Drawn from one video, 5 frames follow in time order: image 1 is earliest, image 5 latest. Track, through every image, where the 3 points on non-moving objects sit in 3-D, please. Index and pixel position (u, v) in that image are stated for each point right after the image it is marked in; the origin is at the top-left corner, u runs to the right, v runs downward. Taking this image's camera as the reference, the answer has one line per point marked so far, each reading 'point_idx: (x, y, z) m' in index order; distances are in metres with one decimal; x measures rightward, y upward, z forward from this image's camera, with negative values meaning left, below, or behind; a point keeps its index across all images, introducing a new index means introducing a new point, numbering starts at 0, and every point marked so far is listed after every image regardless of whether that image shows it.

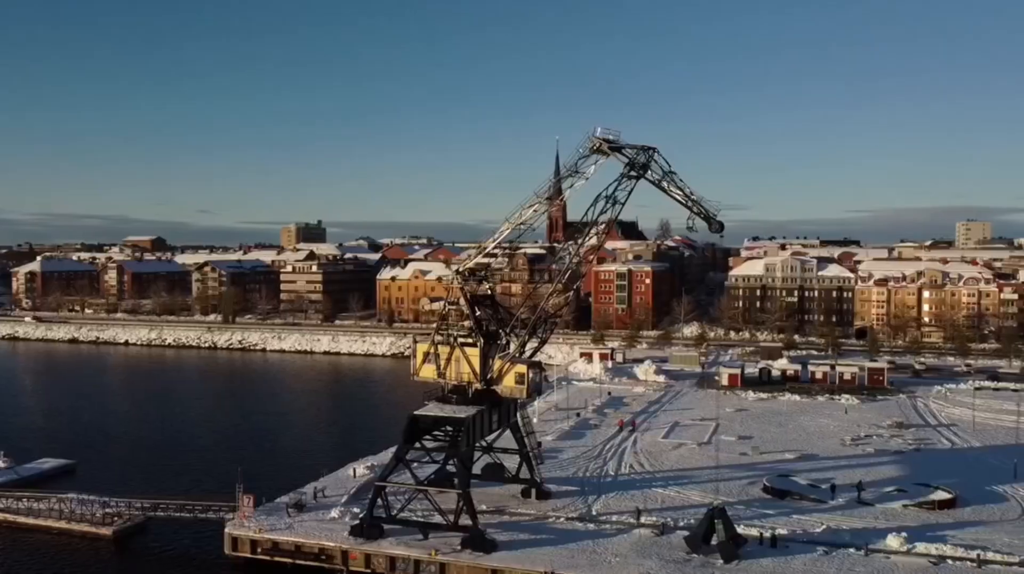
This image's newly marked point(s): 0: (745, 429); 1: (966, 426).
0: (+4.6, -2.8, +16.6) m
1: (+9.6, -3.0, +17.7) m
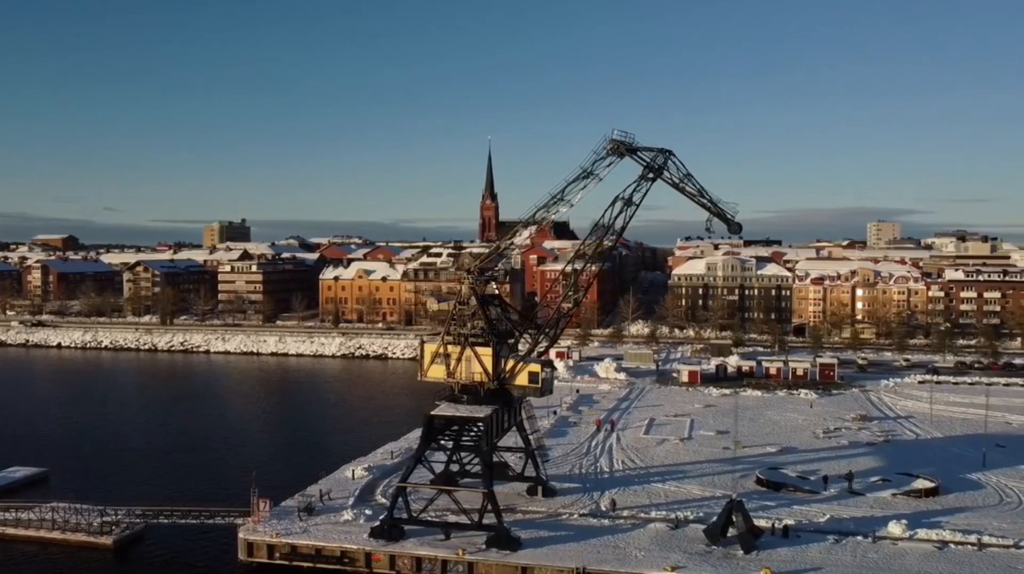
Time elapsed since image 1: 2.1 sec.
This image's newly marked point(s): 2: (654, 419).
0: (+4.2, -2.8, +17.0) m
1: (+9.1, -2.9, +18.5) m
2: (+3.0, -2.8, +17.6) m
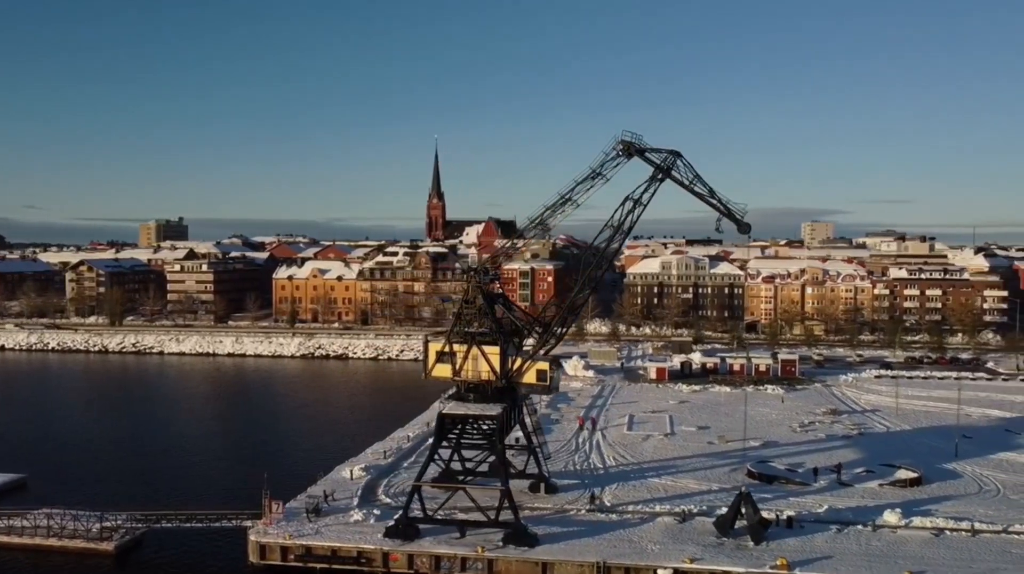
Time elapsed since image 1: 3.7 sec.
0: (+3.9, -2.8, +17.3) m
1: (+8.6, -2.9, +19.2) m
2: (+2.6, -2.7, +17.8) m
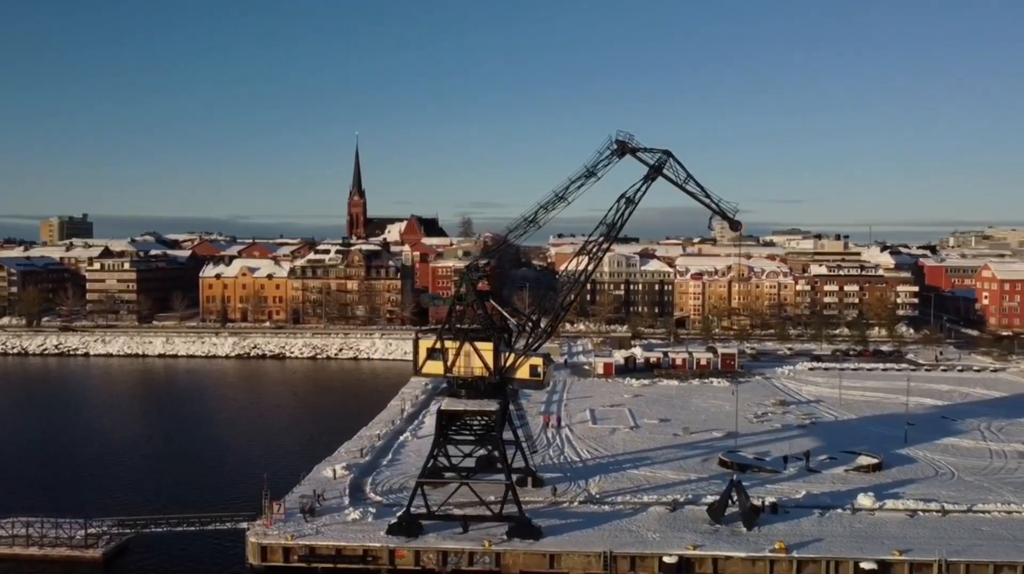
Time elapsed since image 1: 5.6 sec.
0: (+3.1, -2.7, +17.8) m
1: (+7.7, -2.7, +20.0) m
2: (+1.8, -2.7, +18.1) m
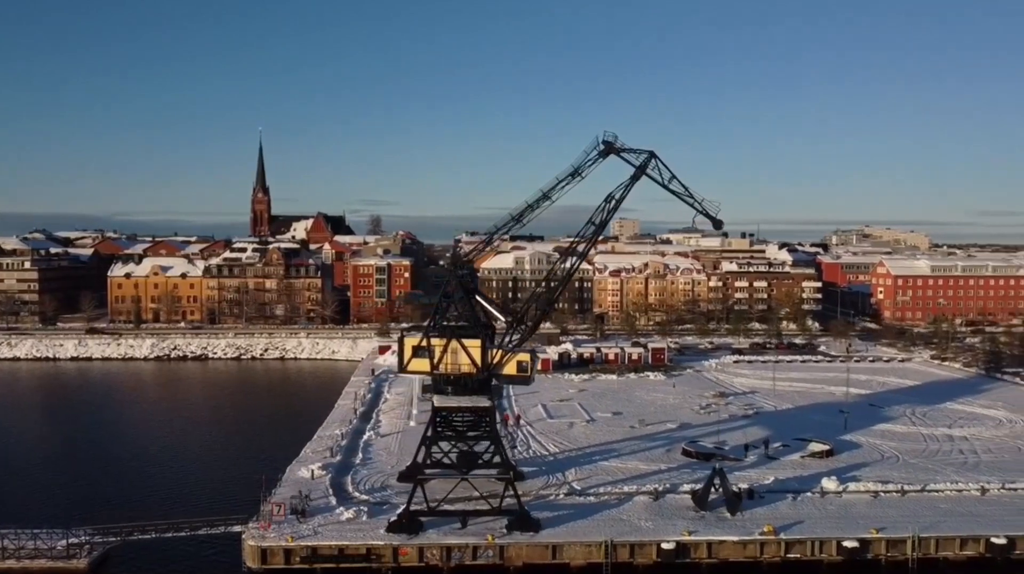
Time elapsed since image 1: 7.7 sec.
0: (+2.1, -2.6, +18.2) m
1: (+6.4, -2.7, +21.0) m
2: (+0.7, -2.6, +18.4) m
